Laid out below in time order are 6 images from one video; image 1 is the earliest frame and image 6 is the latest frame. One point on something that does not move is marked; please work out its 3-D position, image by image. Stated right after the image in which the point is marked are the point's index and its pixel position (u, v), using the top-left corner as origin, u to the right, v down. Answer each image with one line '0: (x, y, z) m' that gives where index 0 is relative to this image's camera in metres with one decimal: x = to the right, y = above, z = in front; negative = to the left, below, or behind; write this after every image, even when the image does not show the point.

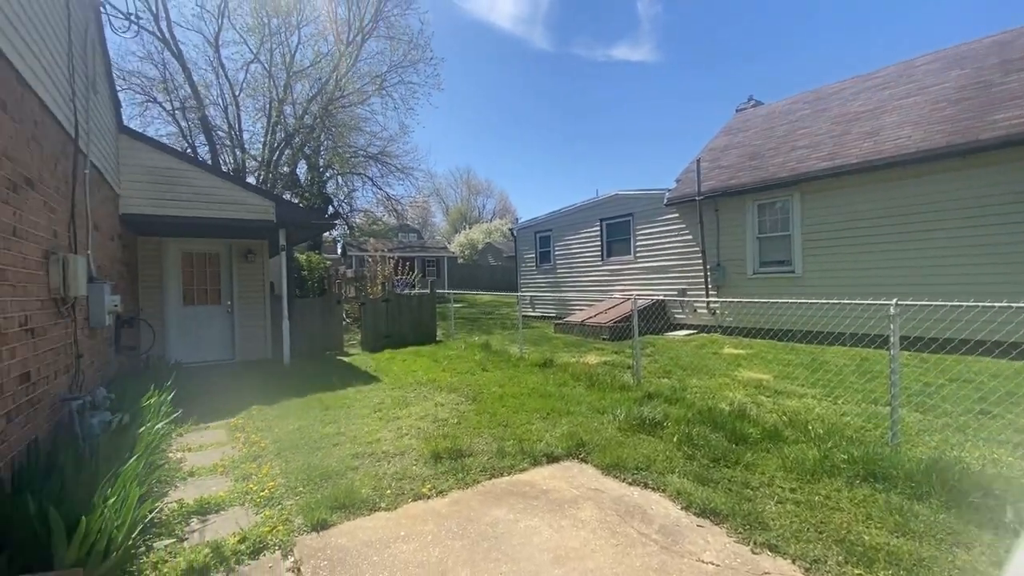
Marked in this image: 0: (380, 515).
0: (-0.8, -1.3, +2.8) m
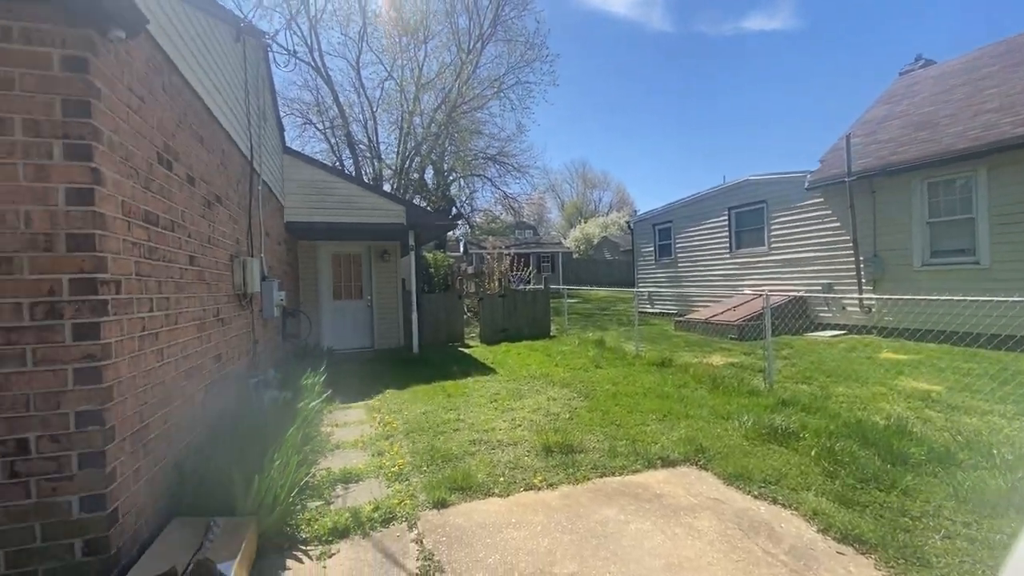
0: (-0.1, -1.3, +2.9) m
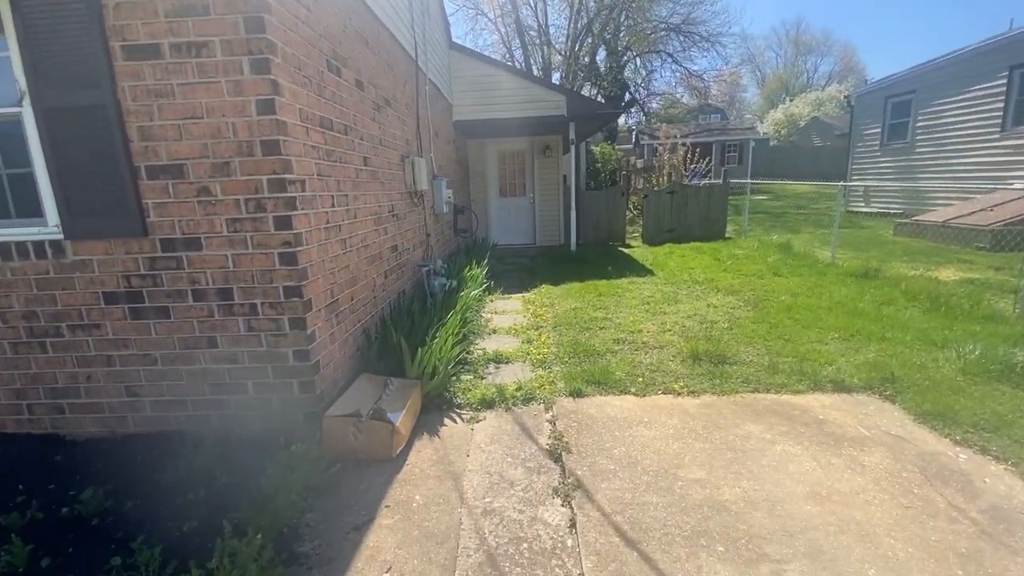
0: (+0.7, -0.7, +2.9) m
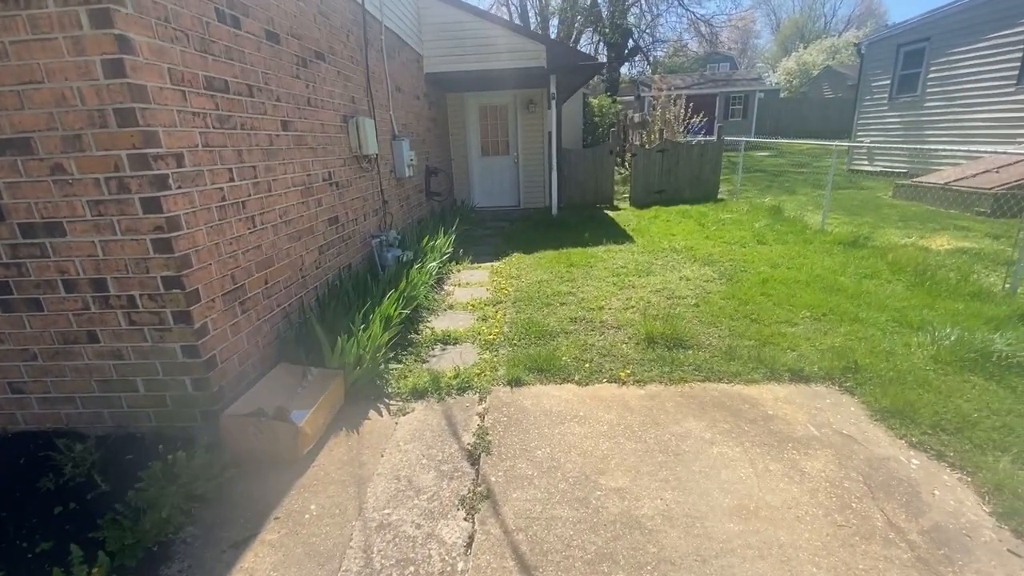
0: (+0.3, -0.6, +2.7) m
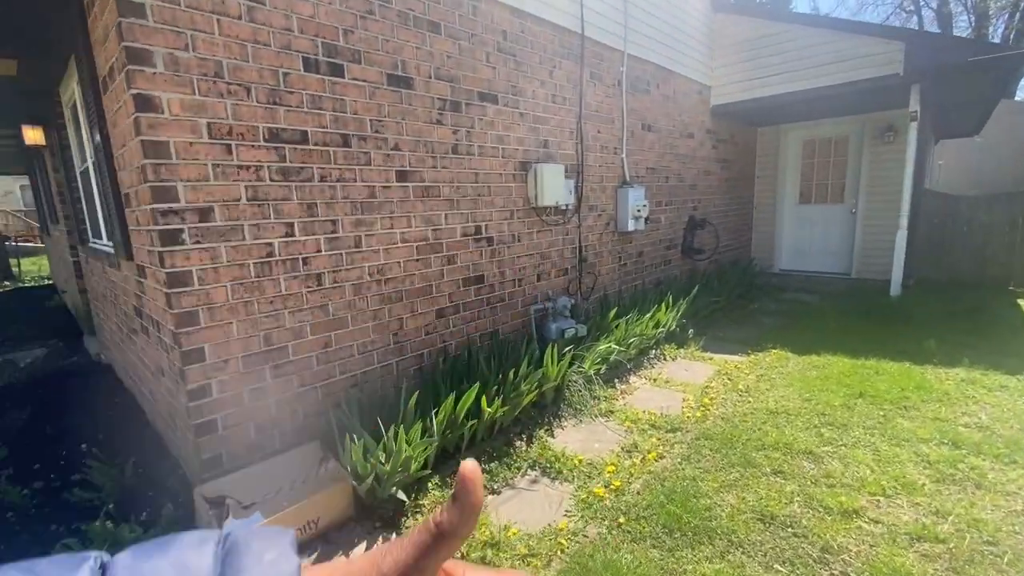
0: (+0.3, -1.1, +1.3) m
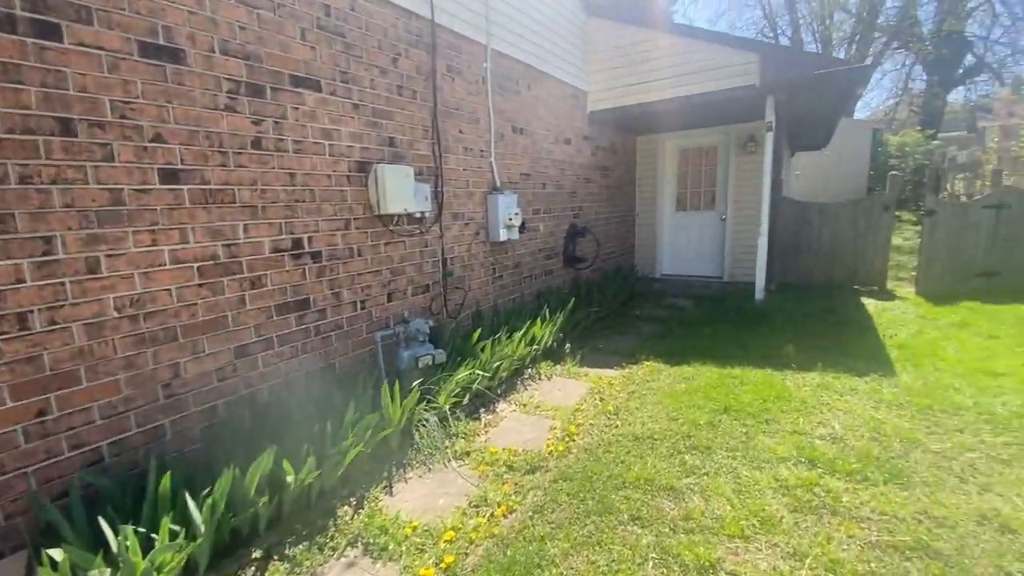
0: (-0.2, -1.2, +0.9) m
